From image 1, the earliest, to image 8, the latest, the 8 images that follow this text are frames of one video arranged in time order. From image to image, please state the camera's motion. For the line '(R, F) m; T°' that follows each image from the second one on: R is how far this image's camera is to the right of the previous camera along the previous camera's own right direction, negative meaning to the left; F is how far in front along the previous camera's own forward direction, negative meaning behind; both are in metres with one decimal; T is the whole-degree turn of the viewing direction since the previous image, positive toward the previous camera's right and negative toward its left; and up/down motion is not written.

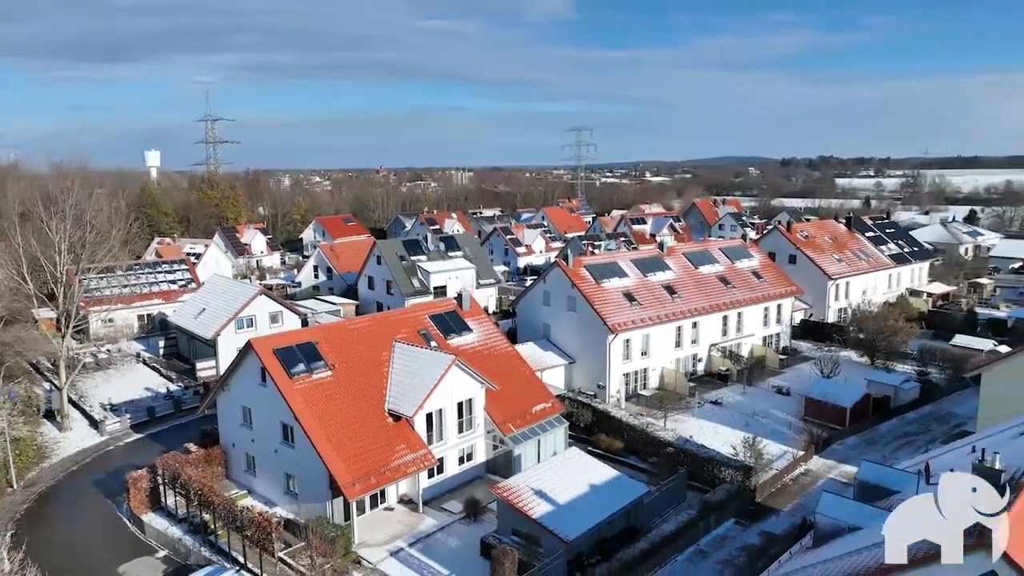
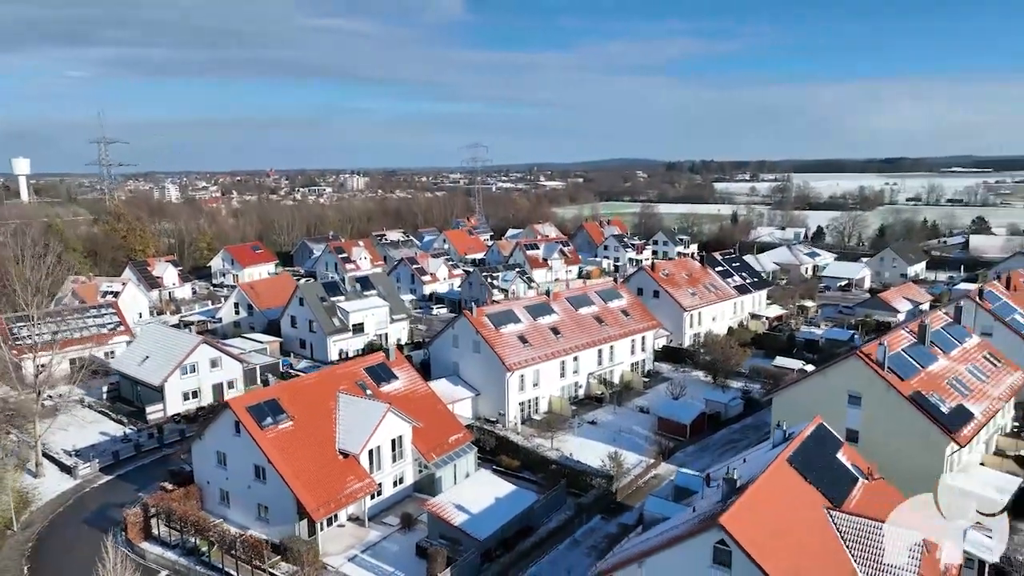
(-0.3, -2.5) m; +8°
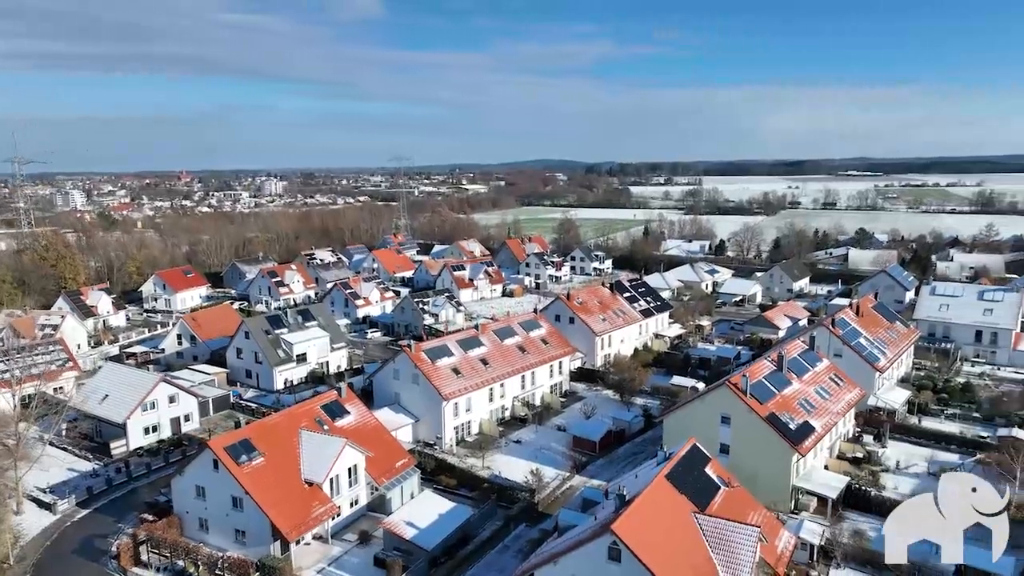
(-0.2, -2.1) m; +6°
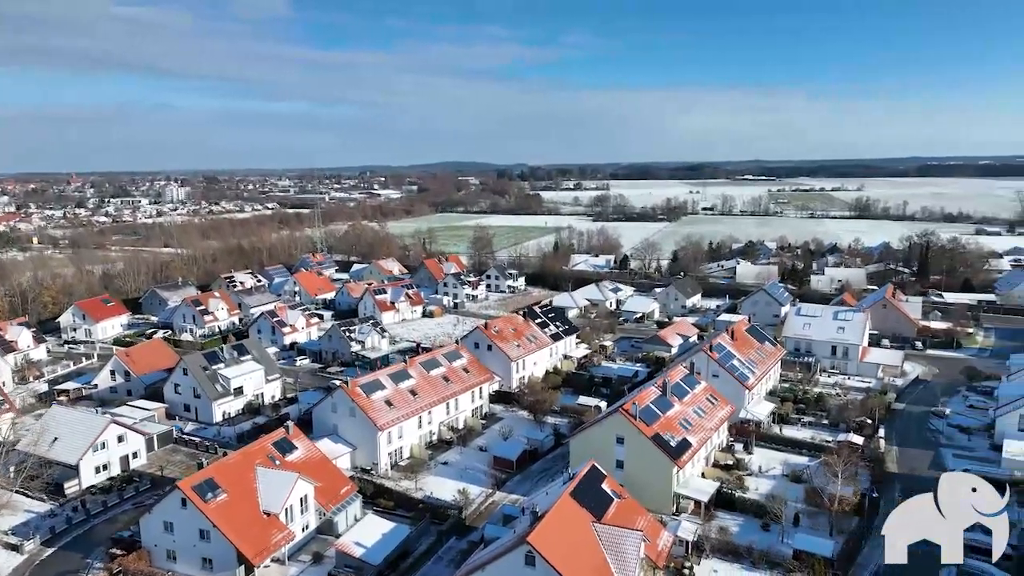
(-0.3, -2.3) m; +7°
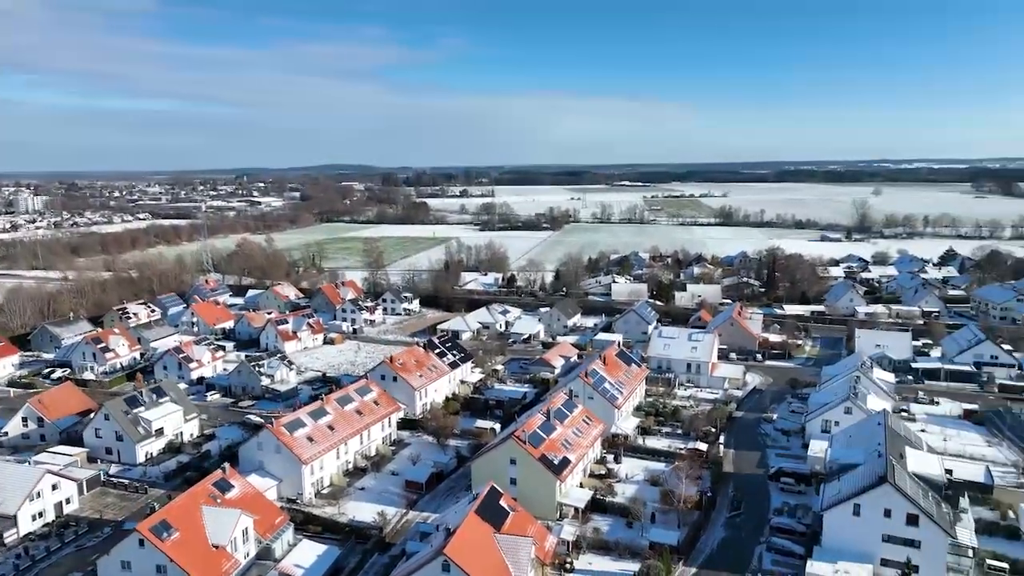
(-0.5, -3.0) m; +9°
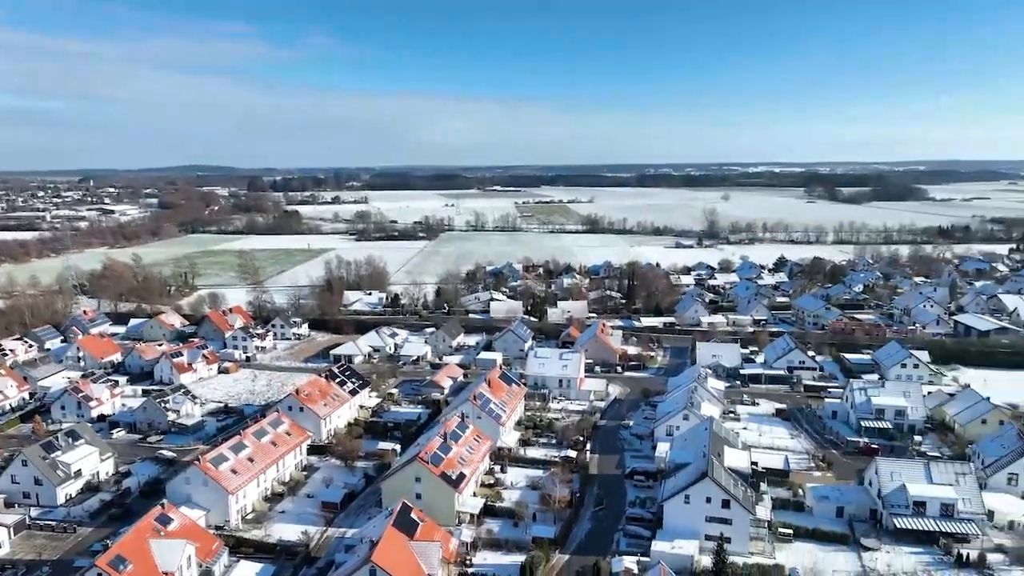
(-0.8, -3.7) m; +10°
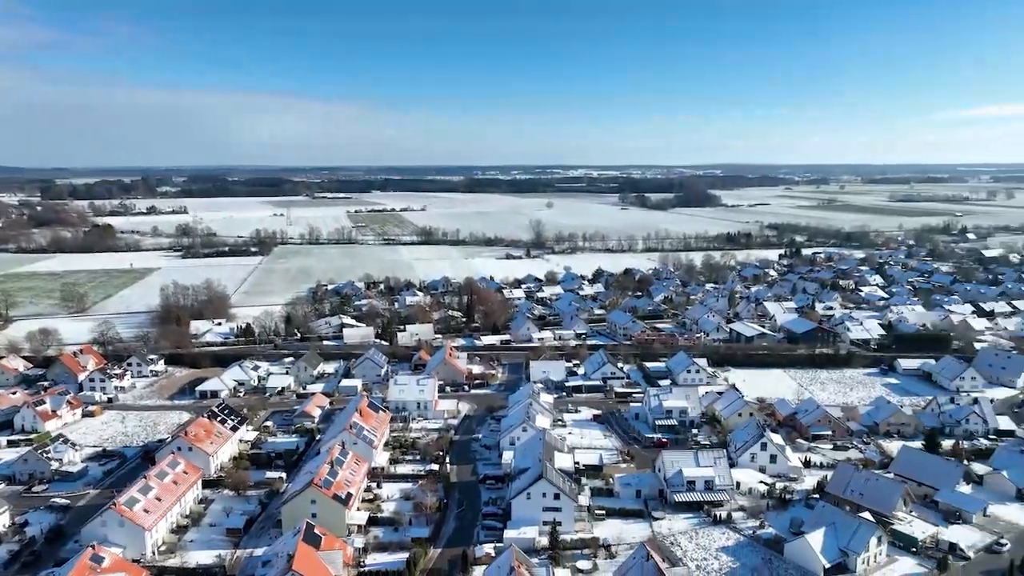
(-1.6, -5.8) m; +13°
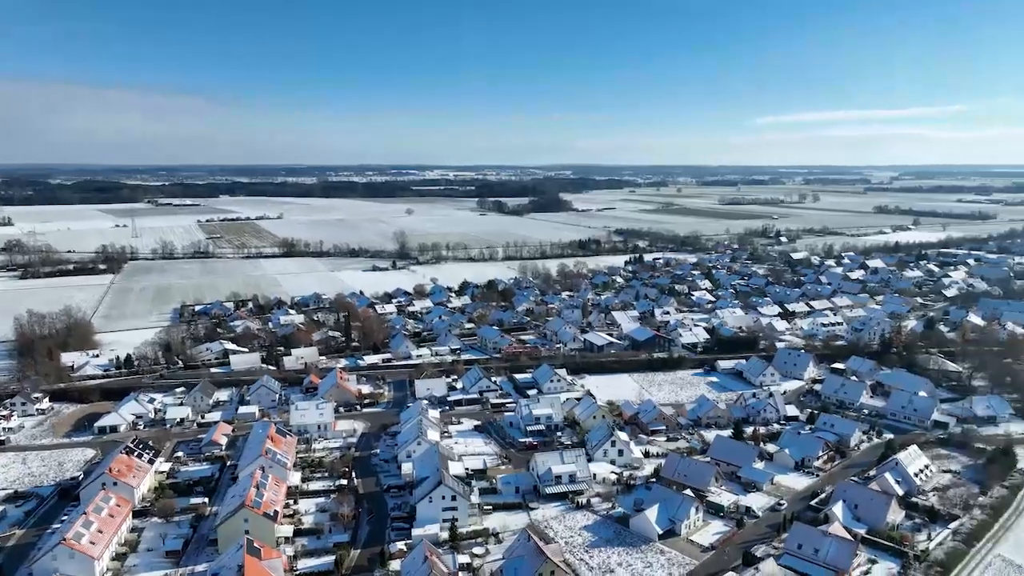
(-1.9, -6.1) m; +11°
